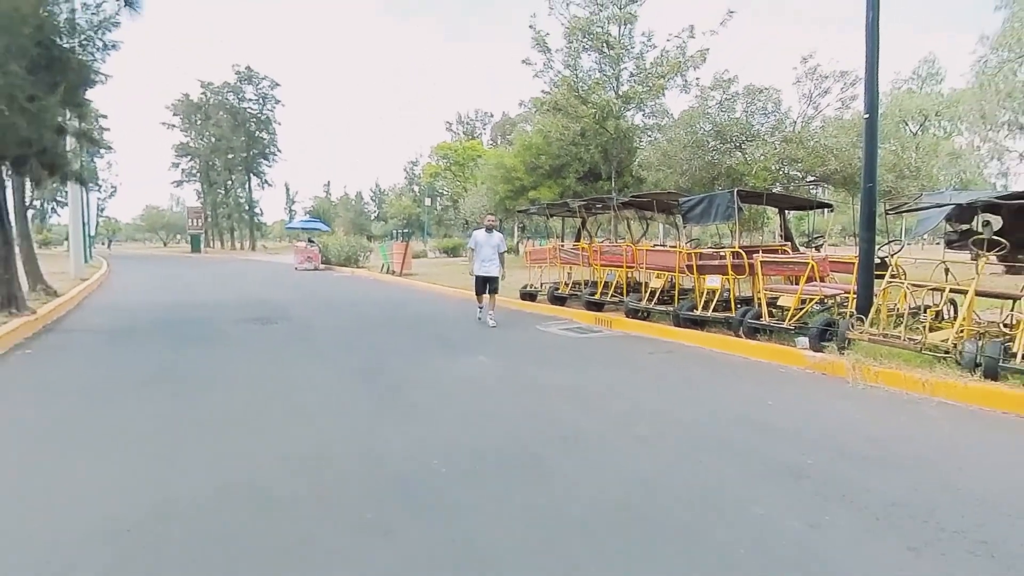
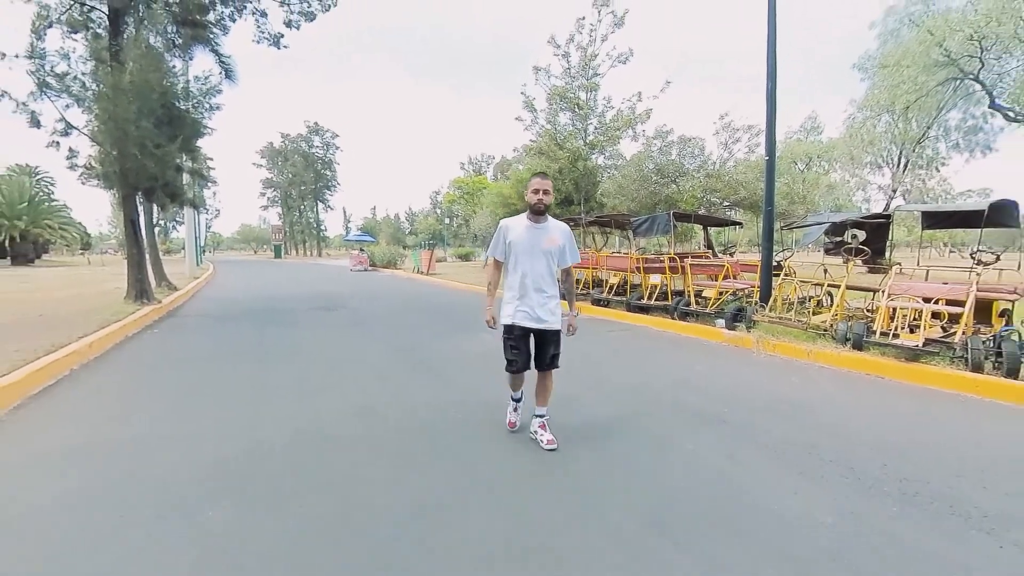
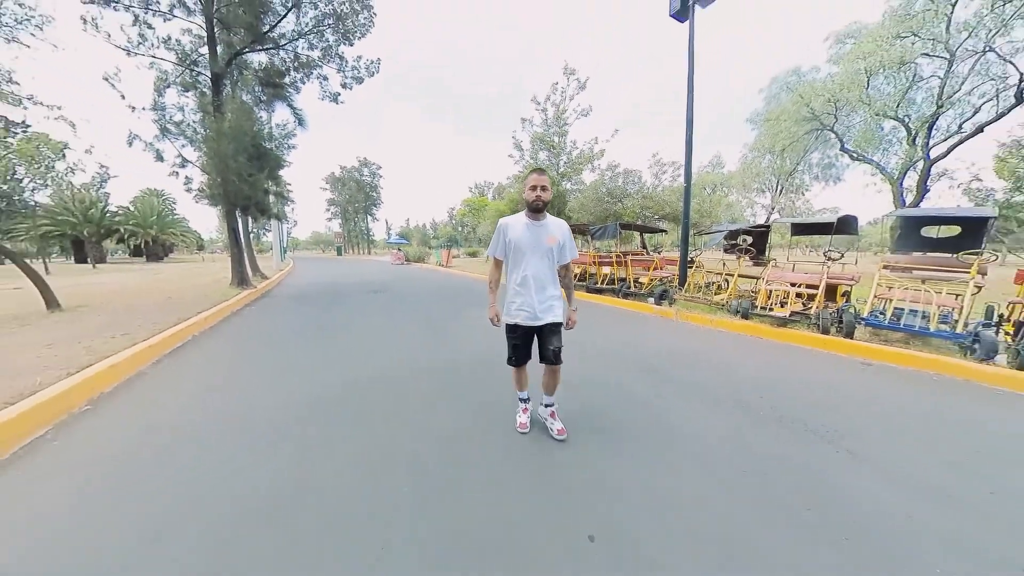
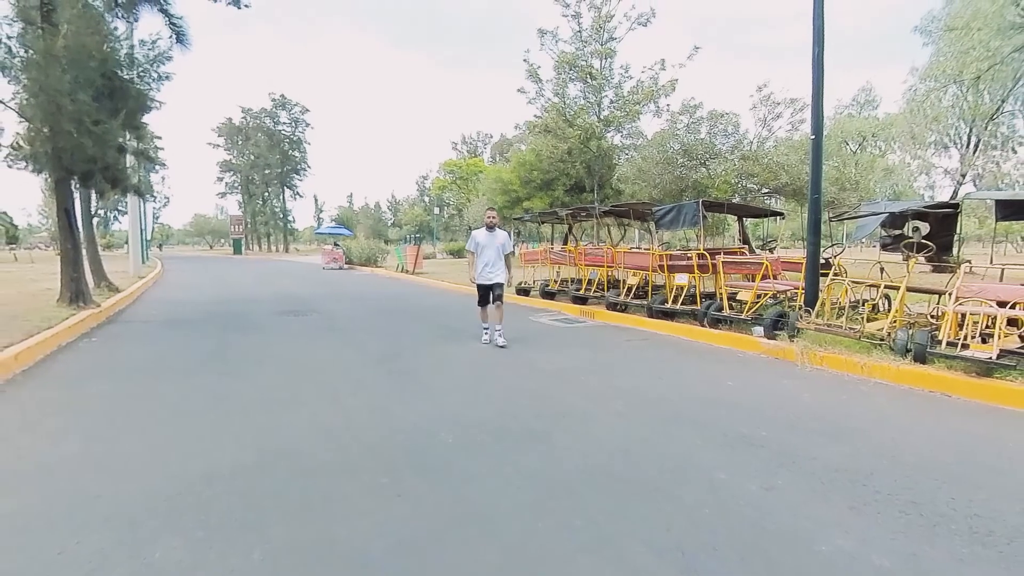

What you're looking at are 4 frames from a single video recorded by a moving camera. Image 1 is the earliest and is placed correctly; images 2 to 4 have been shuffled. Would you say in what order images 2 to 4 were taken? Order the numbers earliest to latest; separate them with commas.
4, 2, 3
